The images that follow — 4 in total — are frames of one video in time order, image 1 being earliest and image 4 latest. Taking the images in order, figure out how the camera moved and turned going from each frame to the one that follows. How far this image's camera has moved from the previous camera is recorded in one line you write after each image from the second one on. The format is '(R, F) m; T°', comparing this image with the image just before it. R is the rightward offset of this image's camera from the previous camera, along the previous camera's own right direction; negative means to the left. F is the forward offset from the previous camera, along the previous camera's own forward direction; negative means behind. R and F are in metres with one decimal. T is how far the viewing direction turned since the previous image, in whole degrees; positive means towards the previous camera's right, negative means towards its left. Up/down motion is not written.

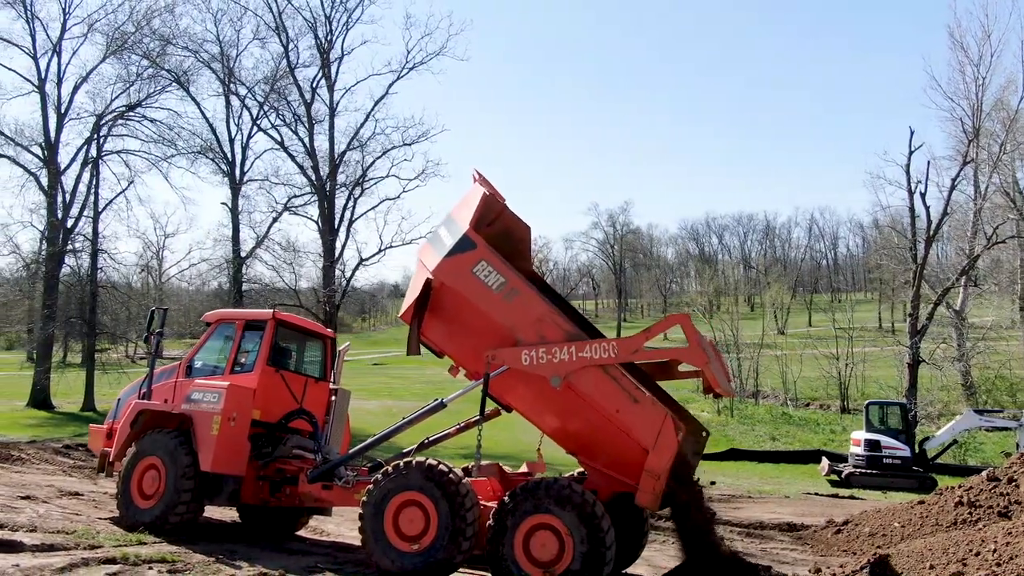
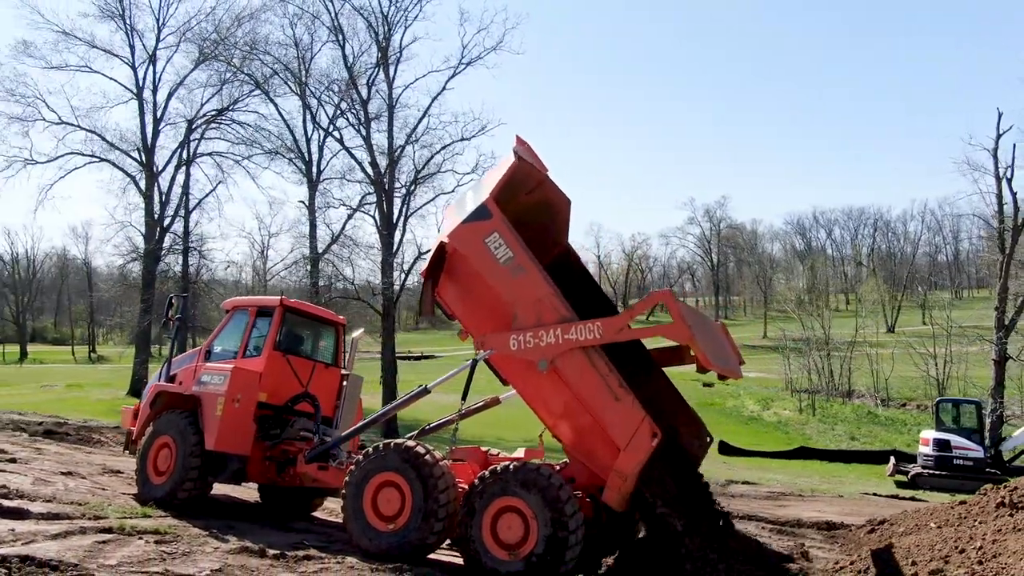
(+0.9, +0.1) m; -6°
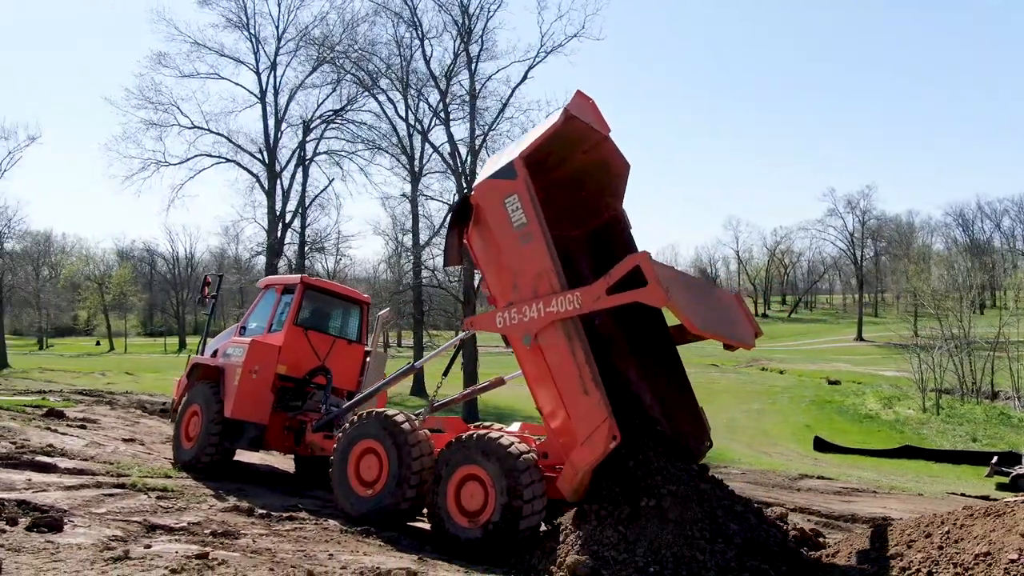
(+1.2, +0.1) m; -8°
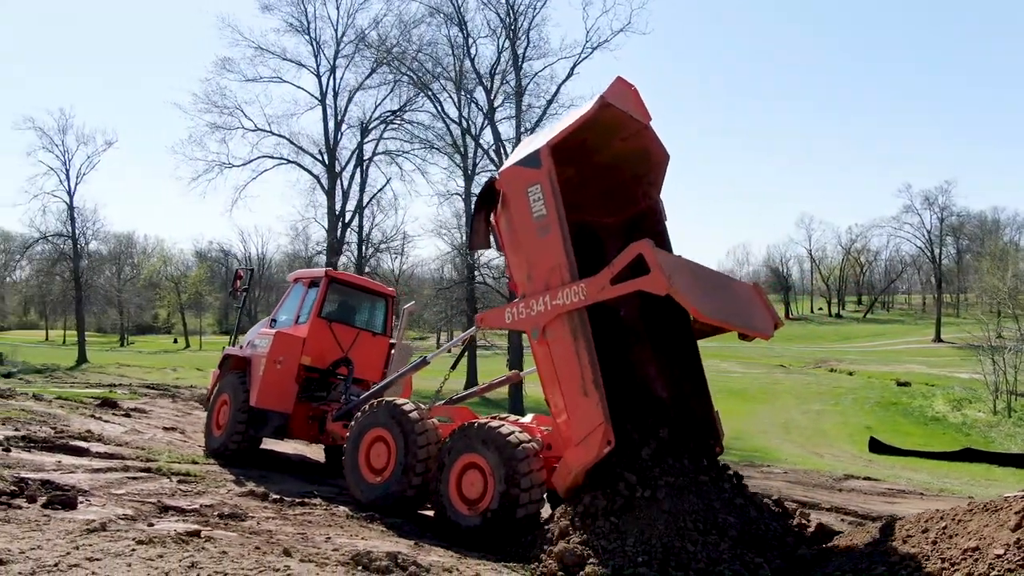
(+0.5, 0.0) m; -4°
